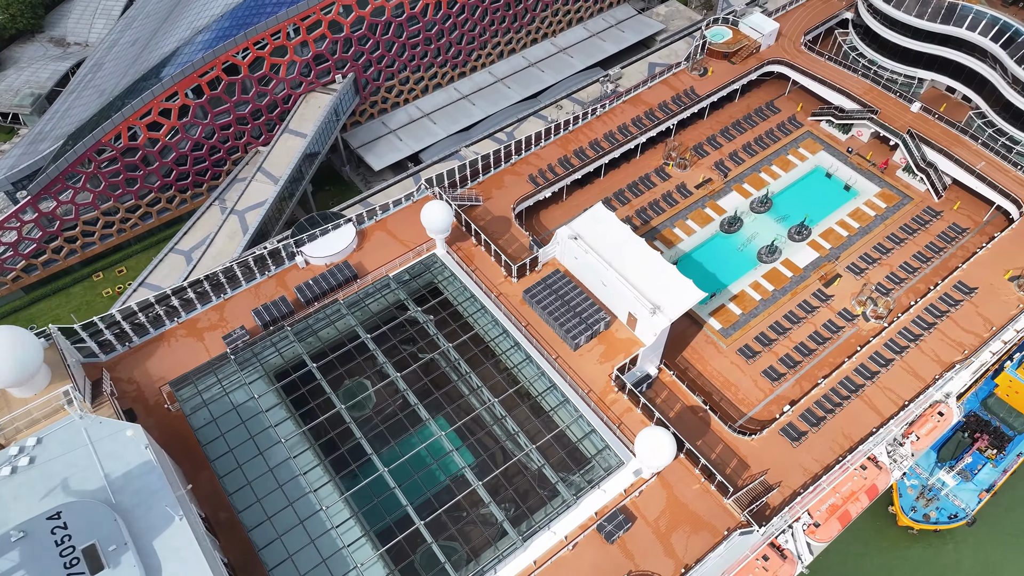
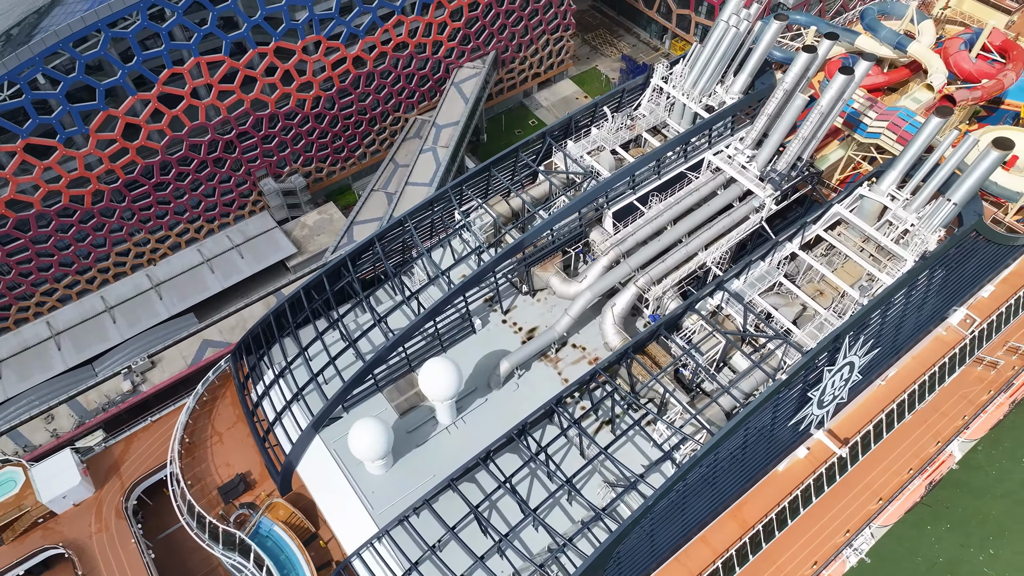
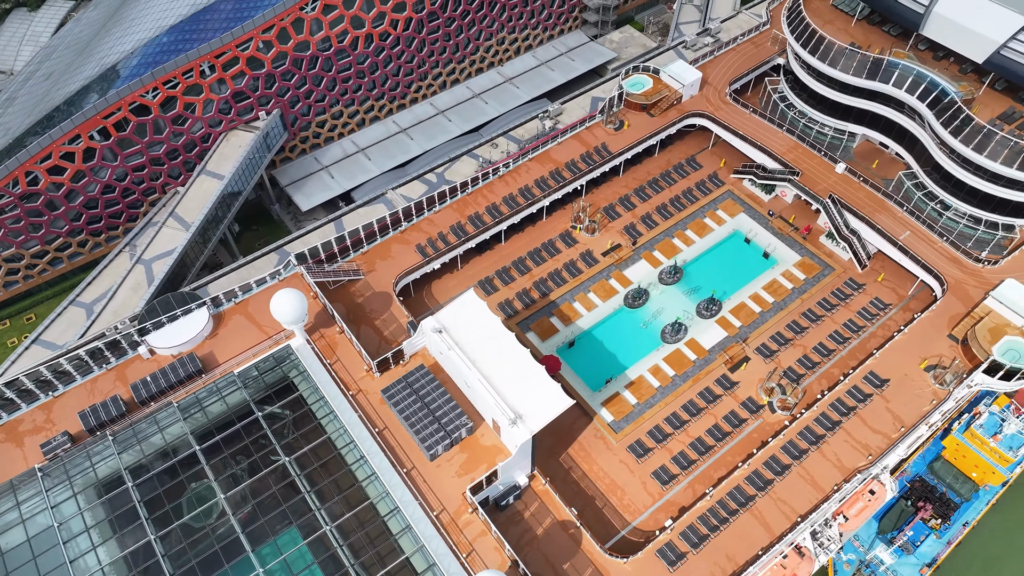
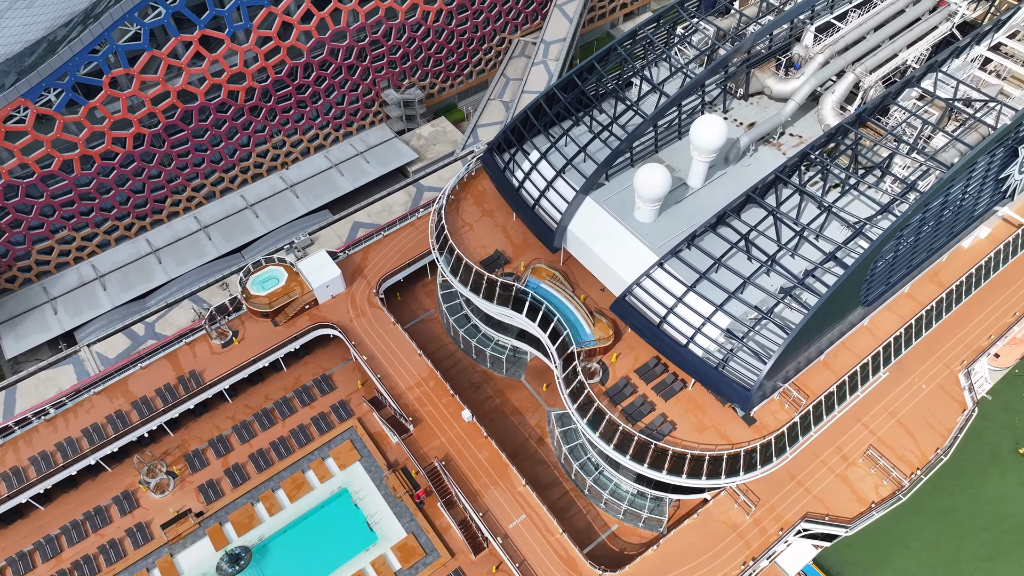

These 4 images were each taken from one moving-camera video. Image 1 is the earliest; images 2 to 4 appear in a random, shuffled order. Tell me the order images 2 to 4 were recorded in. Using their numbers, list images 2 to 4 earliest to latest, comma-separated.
3, 4, 2
